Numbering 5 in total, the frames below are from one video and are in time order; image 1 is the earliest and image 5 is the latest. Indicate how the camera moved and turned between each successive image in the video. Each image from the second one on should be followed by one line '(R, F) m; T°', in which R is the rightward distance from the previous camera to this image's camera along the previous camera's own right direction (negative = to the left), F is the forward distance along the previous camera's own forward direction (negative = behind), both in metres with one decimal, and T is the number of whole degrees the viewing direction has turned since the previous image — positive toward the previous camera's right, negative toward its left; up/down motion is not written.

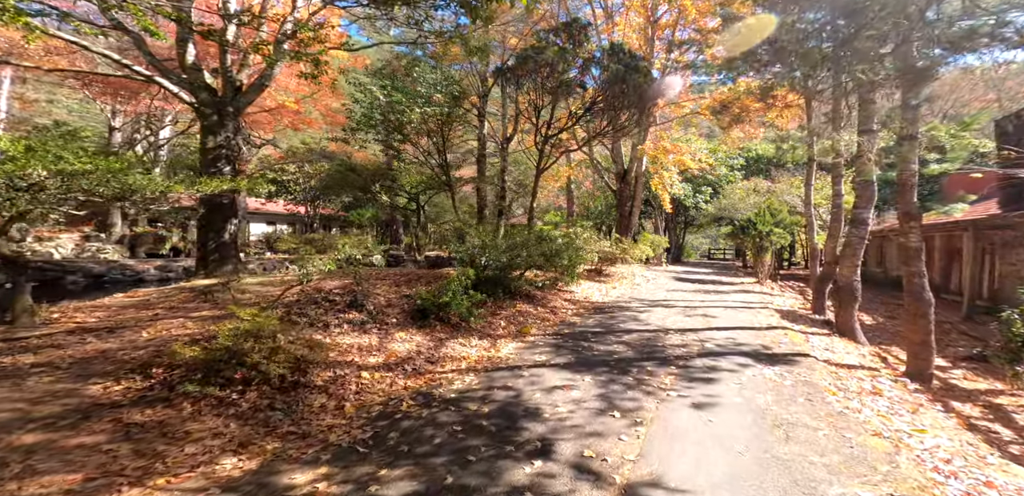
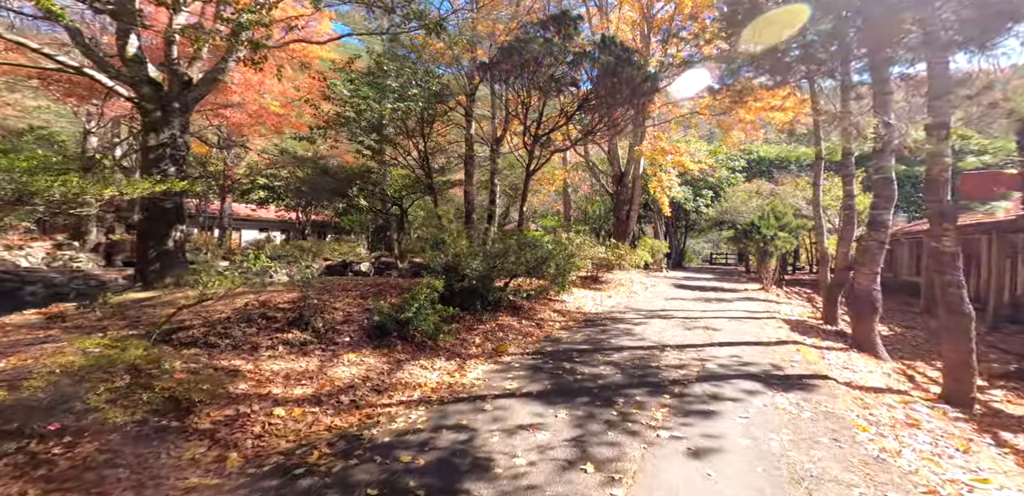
(+0.4, +1.0) m; 0°
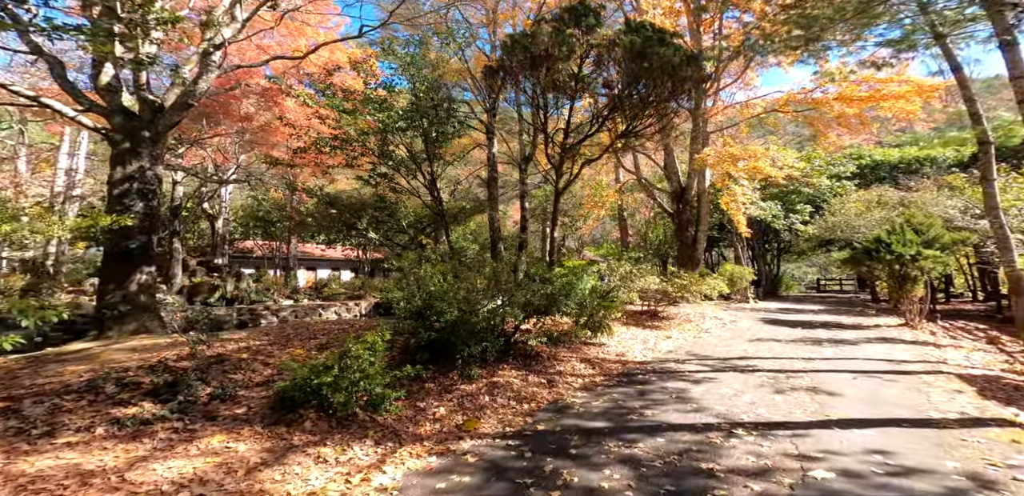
(+1.1, +2.6) m; -9°
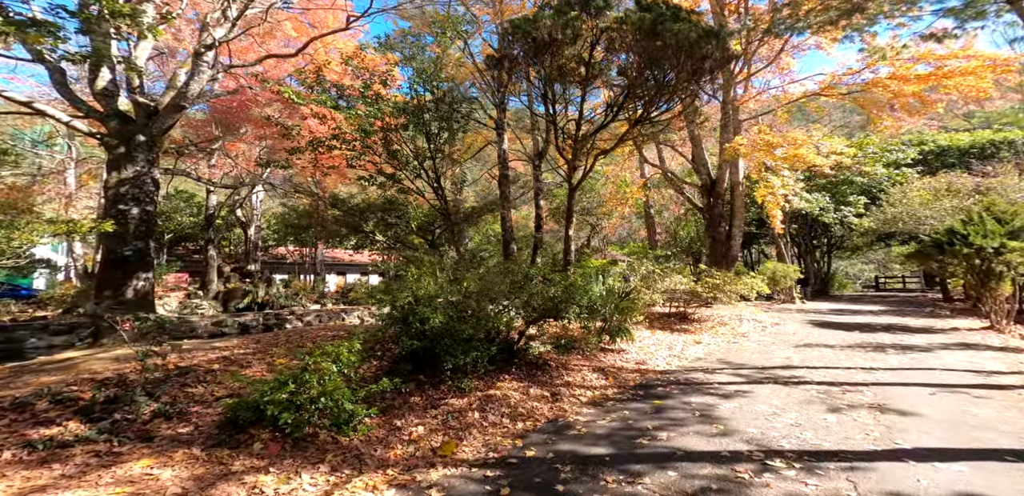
(+0.4, +0.8) m; -4°
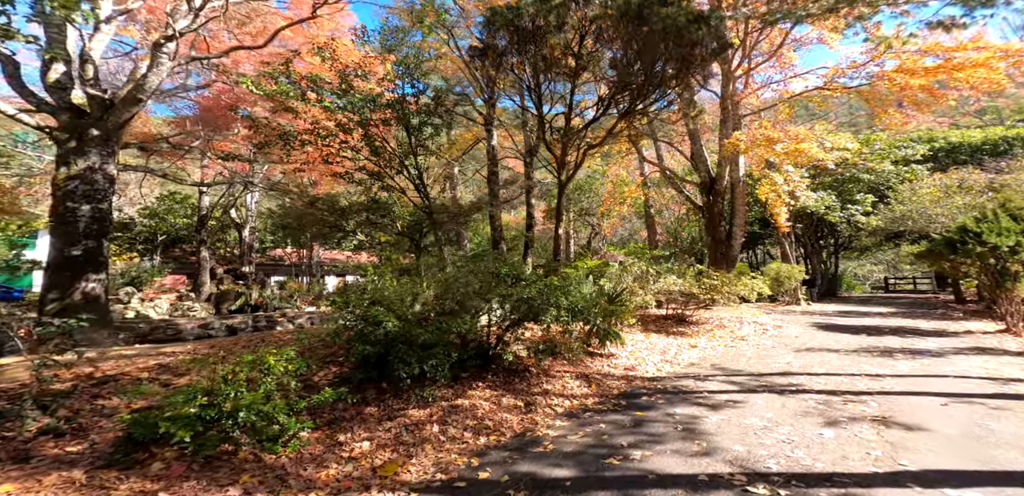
(+0.3, +0.4) m; -1°
